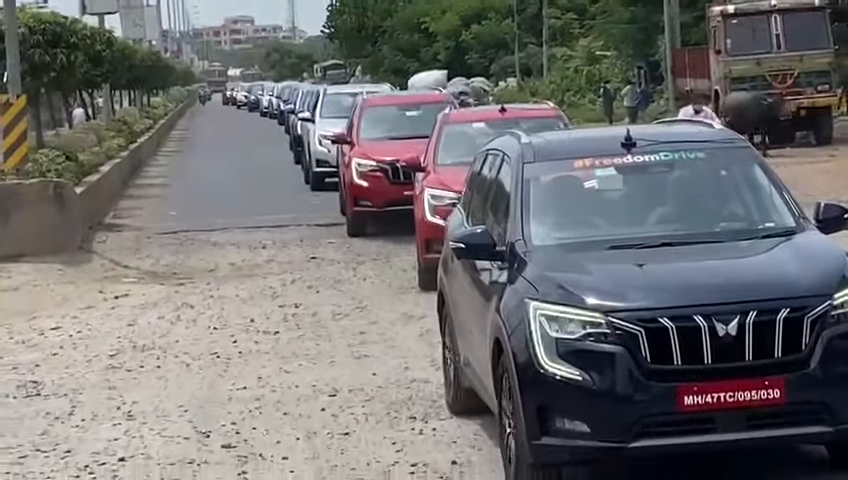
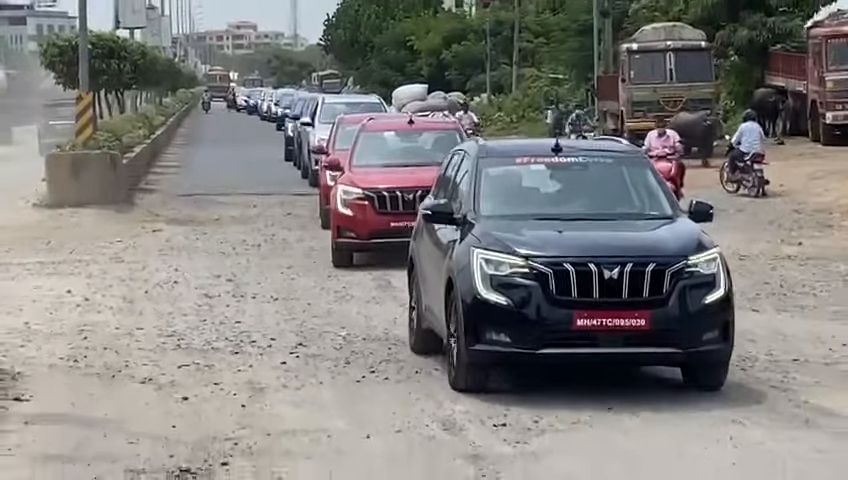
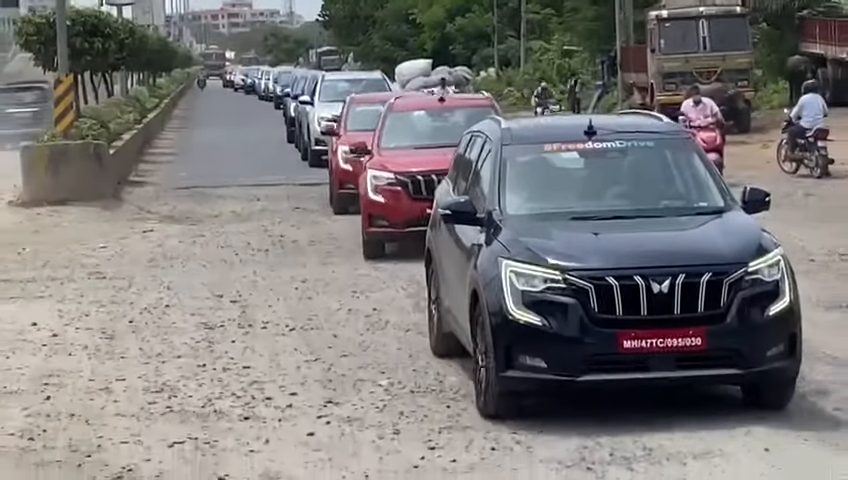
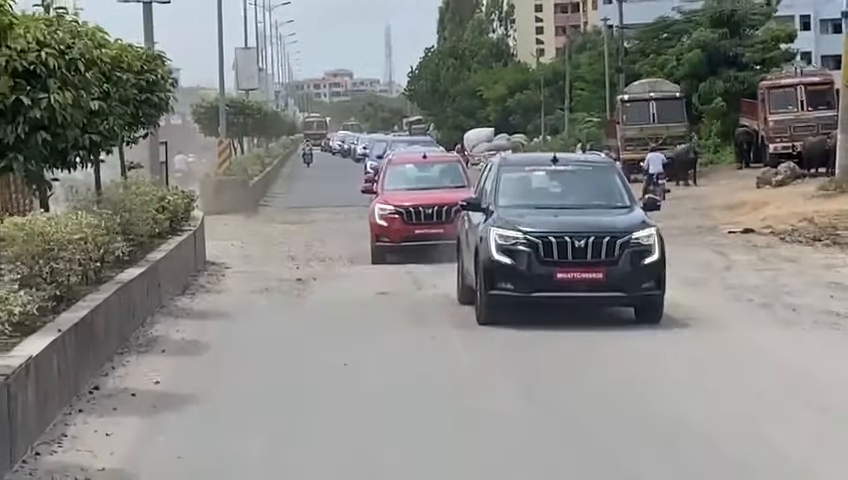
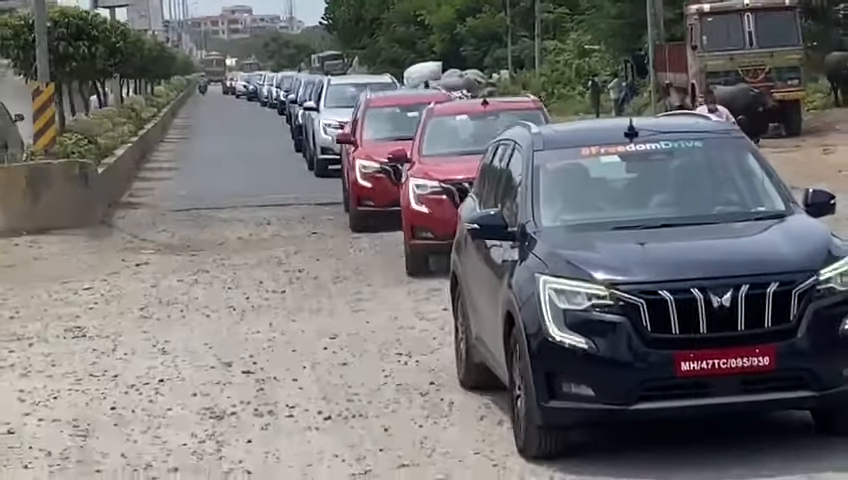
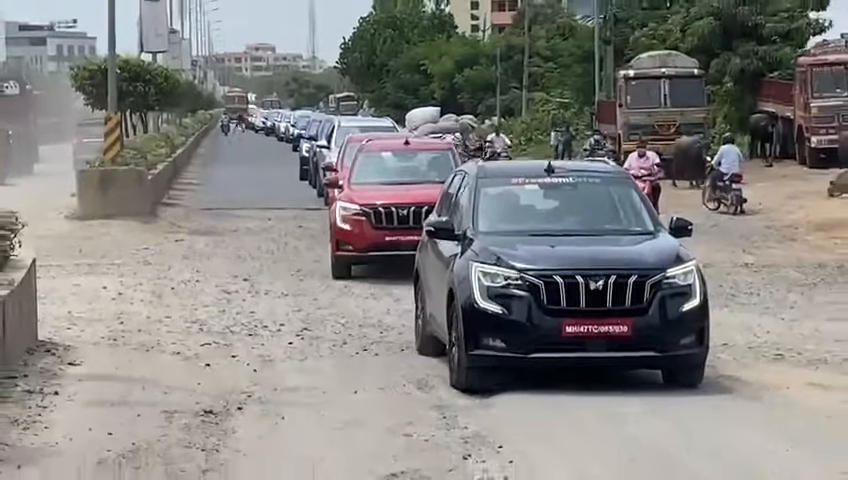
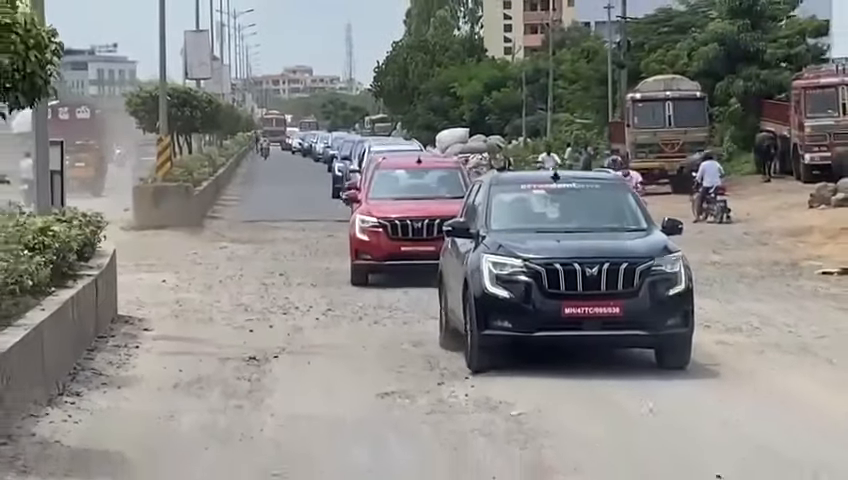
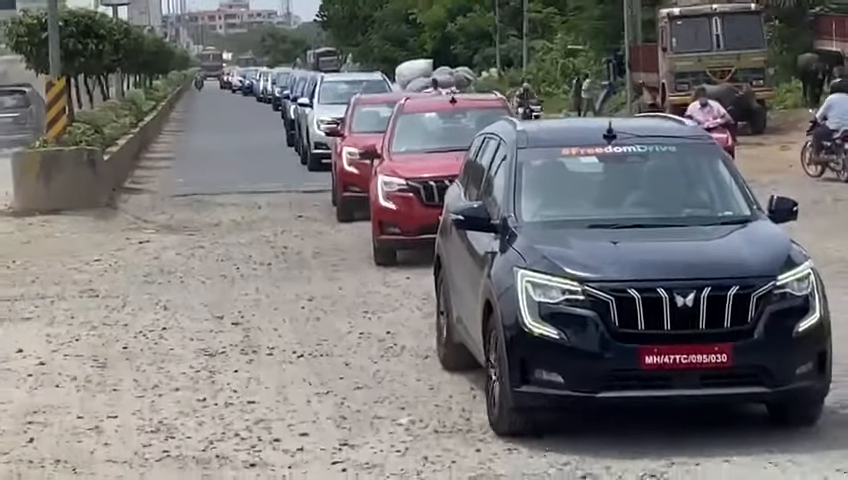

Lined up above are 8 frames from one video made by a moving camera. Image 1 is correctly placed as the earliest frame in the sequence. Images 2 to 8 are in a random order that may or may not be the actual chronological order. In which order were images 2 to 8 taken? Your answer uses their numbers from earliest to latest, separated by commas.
5, 8, 3, 2, 6, 7, 4
